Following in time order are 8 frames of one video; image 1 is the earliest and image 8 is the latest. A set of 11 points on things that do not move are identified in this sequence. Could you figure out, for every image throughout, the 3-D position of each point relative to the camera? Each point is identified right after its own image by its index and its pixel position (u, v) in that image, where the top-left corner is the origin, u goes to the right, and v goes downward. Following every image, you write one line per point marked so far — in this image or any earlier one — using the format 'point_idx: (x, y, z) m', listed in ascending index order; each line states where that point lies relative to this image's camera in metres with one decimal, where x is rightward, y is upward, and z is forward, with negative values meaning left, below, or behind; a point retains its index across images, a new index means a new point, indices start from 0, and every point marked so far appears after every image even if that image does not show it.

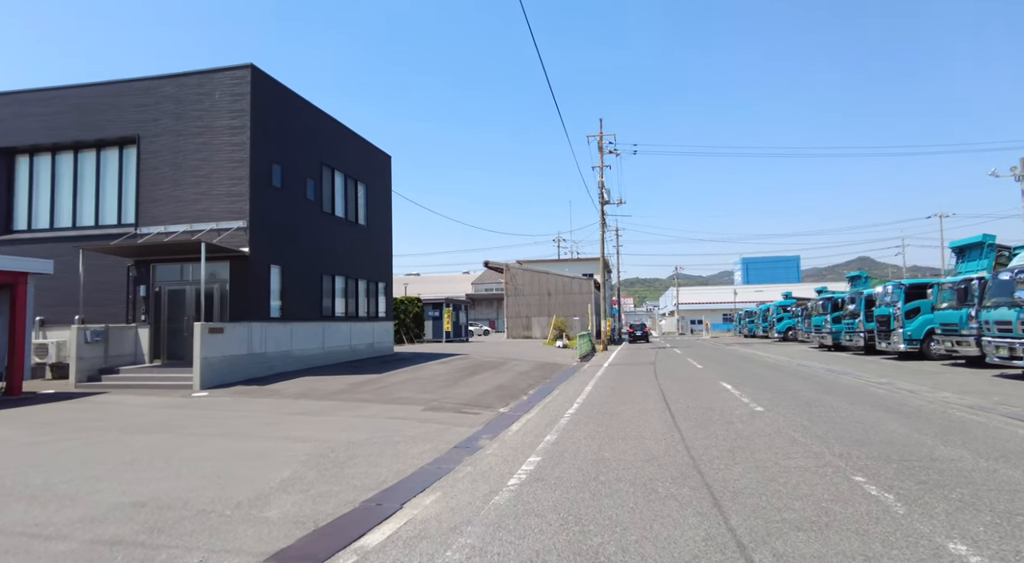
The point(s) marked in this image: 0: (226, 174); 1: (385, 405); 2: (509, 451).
0: (-8.7, +3.3, +18.6) m
1: (-2.9, -2.9, +14.1) m
2: (0.0, -2.6, +9.2) m
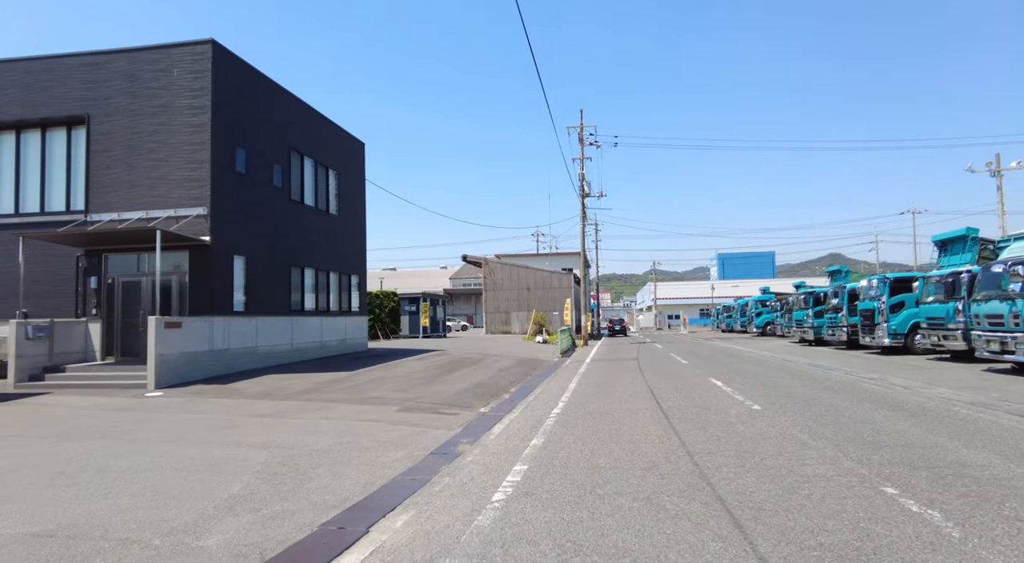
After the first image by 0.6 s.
0: (-9.2, +3.5, +17.3) m
1: (-3.3, -2.7, +13.0) m
2: (-0.3, -2.4, +8.3) m
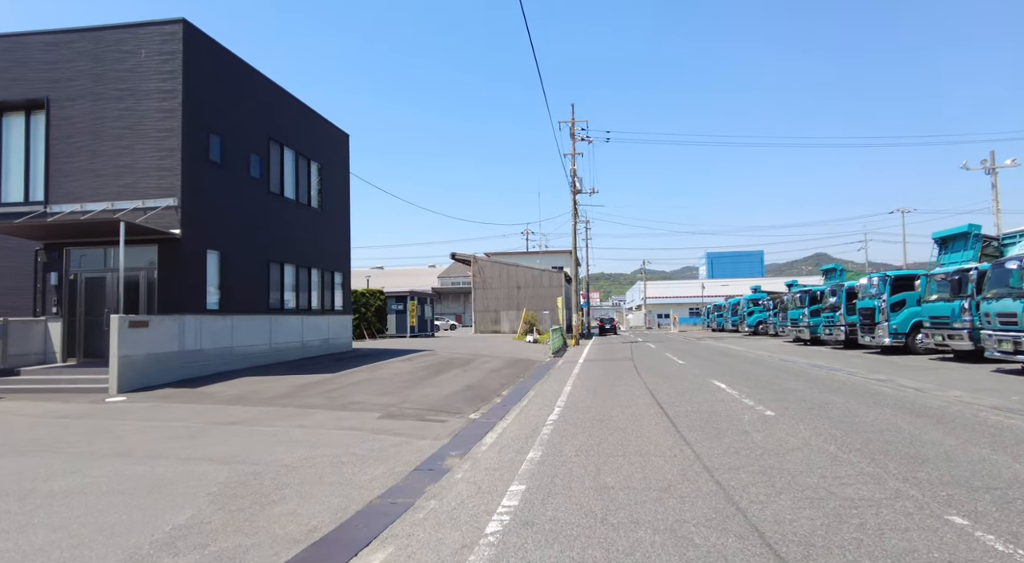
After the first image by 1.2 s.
0: (-9.4, +3.6, +16.2) m
1: (-3.5, -2.6, +12.0) m
2: (-0.3, -2.3, +7.3) m
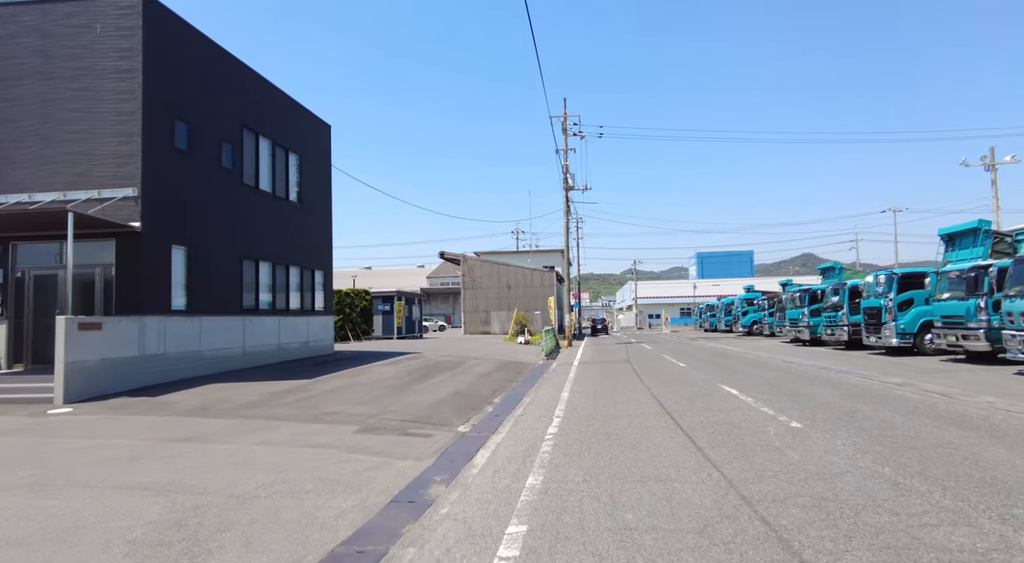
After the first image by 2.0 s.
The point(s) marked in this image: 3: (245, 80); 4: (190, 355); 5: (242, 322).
0: (-9.6, +3.7, +14.7) m
1: (-3.6, -2.5, +10.6) m
2: (-0.4, -2.3, +6.0) m
3: (-8.5, +6.4, +19.5) m
4: (-8.6, -2.0, +16.4) m
5: (-8.4, -1.3, +19.1) m
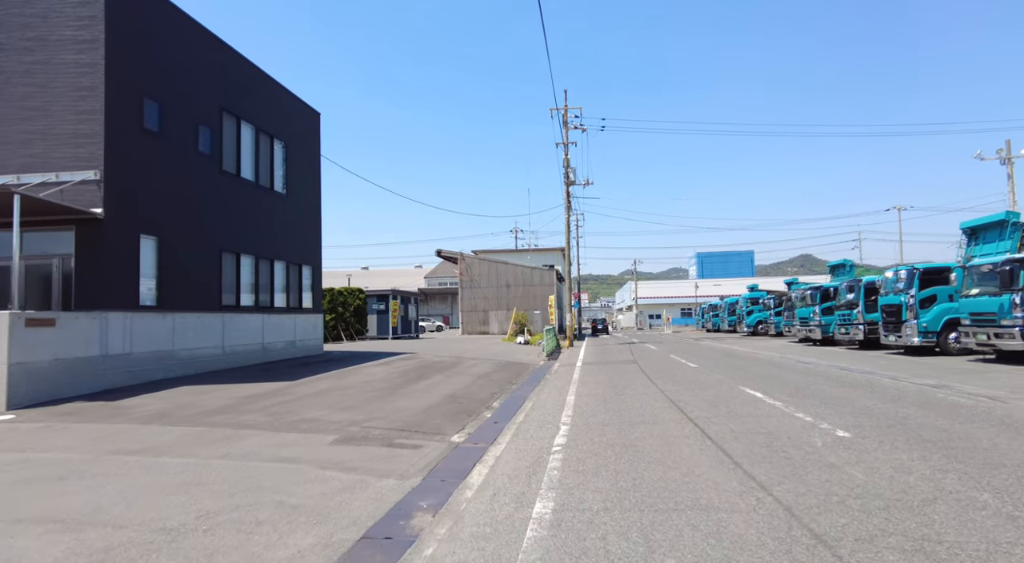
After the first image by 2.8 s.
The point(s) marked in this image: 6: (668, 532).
0: (-9.6, +3.8, +13.4) m
1: (-3.5, -2.3, +9.3) m
2: (-0.3, -2.1, +4.6) m
3: (-8.5, +6.6, +18.2) m
4: (-8.6, -1.8, +15.0) m
5: (-8.4, -1.1, +17.7) m
6: (+1.3, -2.0, +4.9) m
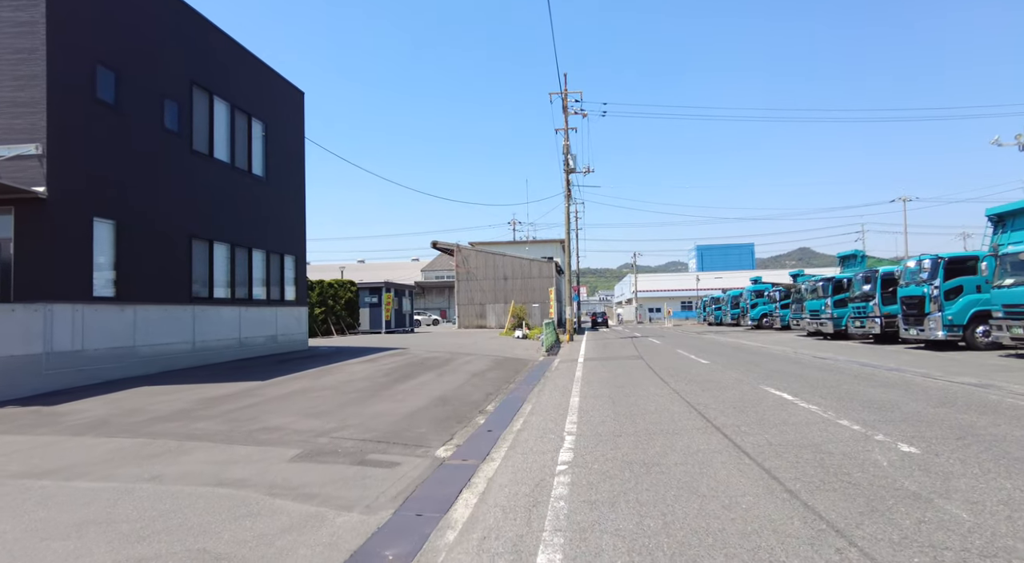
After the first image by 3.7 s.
0: (-9.7, +4.1, +11.8) m
1: (-3.6, -2.1, +7.8) m
2: (-0.4, -1.9, +3.2) m
3: (-8.6, +6.8, +16.6) m
4: (-8.7, -1.6, +13.5) m
5: (-8.5, -0.8, +16.2) m
6: (+1.2, -1.8, +3.4) m
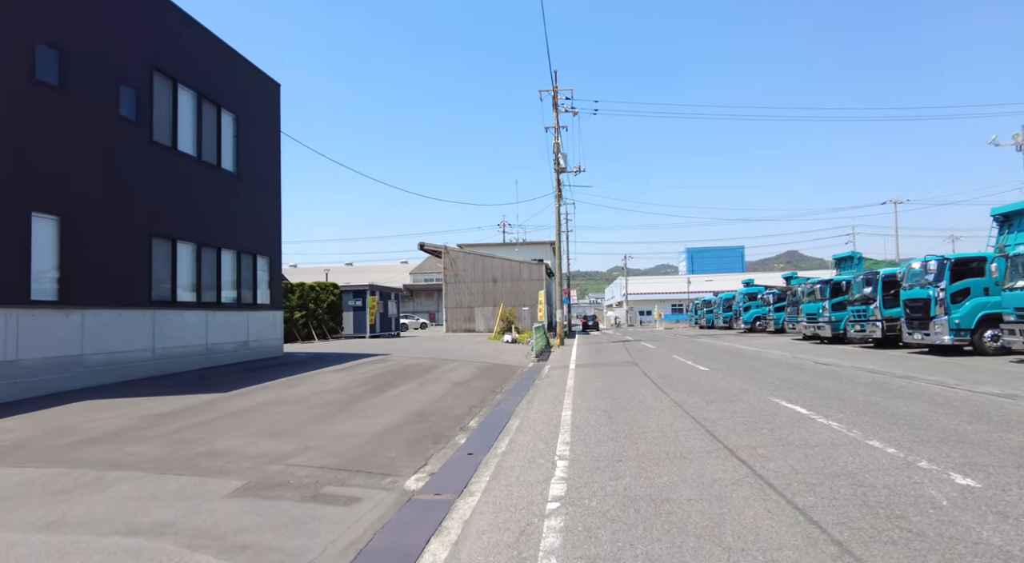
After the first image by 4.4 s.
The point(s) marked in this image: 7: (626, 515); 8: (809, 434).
0: (-9.9, +4.0, +10.5) m
1: (-3.8, -2.1, +6.6) m
2: (-0.5, -1.9, +2.0) m
3: (-8.9, +6.8, +15.3) m
4: (-8.9, -1.6, +12.2) m
5: (-8.8, -0.9, +14.9) m
6: (+1.1, -1.8, +2.3) m
7: (+1.0, -2.0, +5.4) m
8: (+4.0, -2.0, +8.2) m
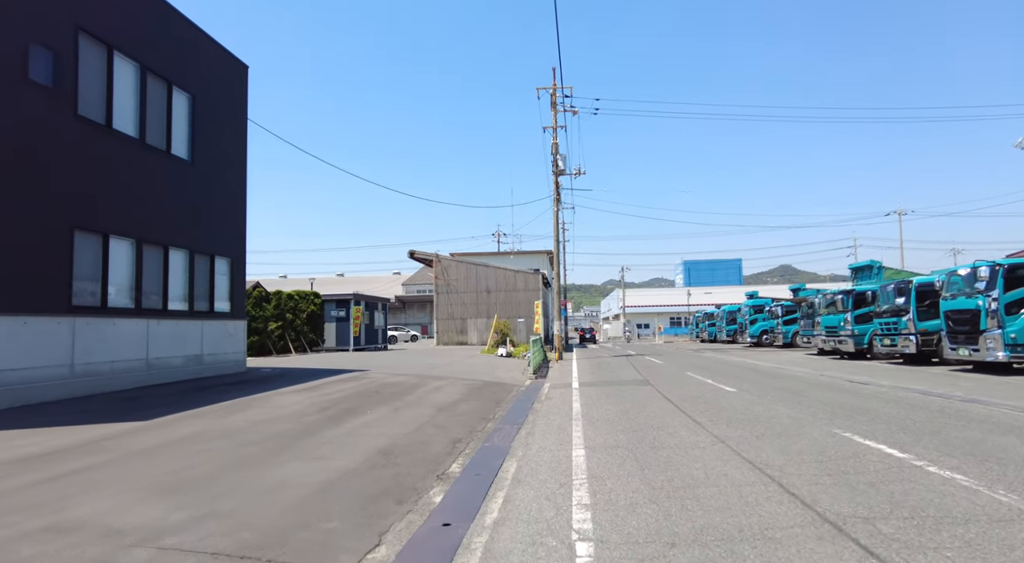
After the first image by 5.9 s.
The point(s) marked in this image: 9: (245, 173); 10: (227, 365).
0: (-10.0, +4.1, +8.0) m
1: (-3.8, -2.0, +4.0) m
2: (-0.5, -1.7, -0.5) m
3: (-9.0, +6.7, +12.9) m
4: (-9.0, -1.6, +9.6) m
5: (-8.9, -0.9, +12.3) m
6: (+1.1, -1.6, -0.2) m
7: (+1.0, -1.9, +2.8) m
8: (+3.9, -2.0, +5.7) m
9: (-8.4, +3.6, +19.3) m
10: (-8.2, -2.4, +17.9) m
